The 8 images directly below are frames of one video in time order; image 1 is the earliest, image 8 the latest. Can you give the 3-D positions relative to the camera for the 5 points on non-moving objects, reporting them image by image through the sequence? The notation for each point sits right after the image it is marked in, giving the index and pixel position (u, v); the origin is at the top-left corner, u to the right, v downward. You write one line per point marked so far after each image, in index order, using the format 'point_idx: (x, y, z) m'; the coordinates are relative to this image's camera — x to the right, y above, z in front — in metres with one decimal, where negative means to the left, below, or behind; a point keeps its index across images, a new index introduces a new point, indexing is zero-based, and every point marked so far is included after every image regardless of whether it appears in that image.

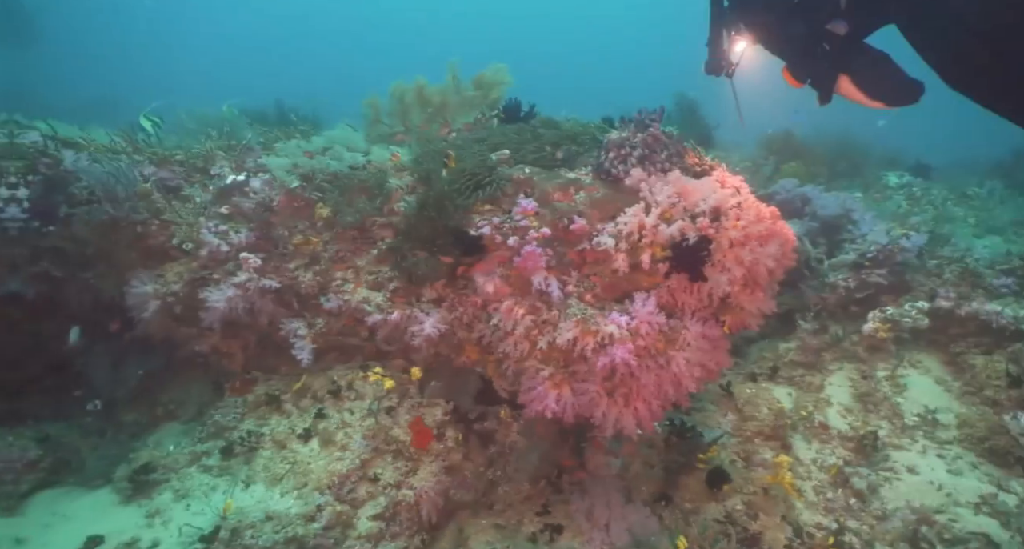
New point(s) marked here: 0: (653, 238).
0: (+1.3, +0.3, +4.7) m
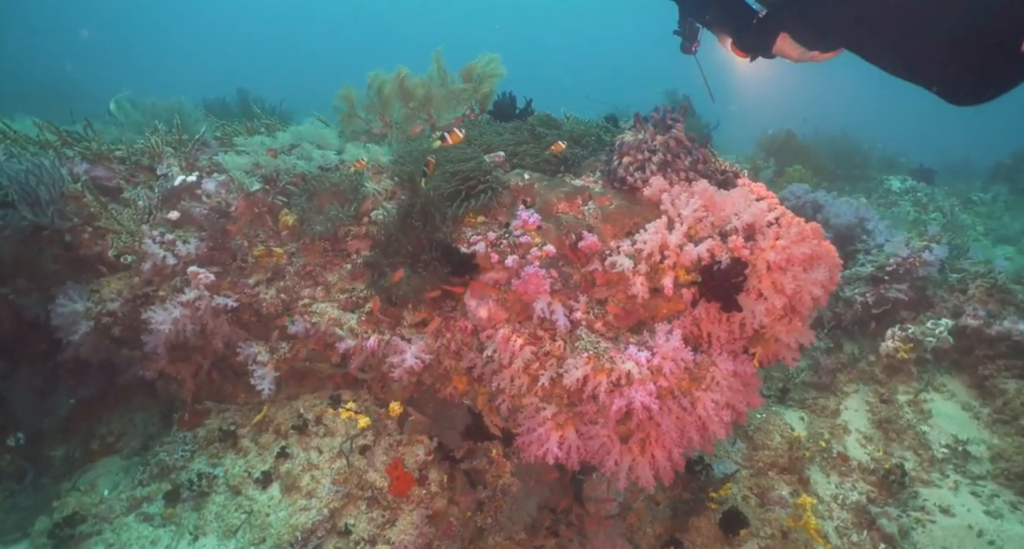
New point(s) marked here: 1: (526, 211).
0: (+1.3, +0.1, +4.0) m
1: (+0.1, +0.5, +4.4) m
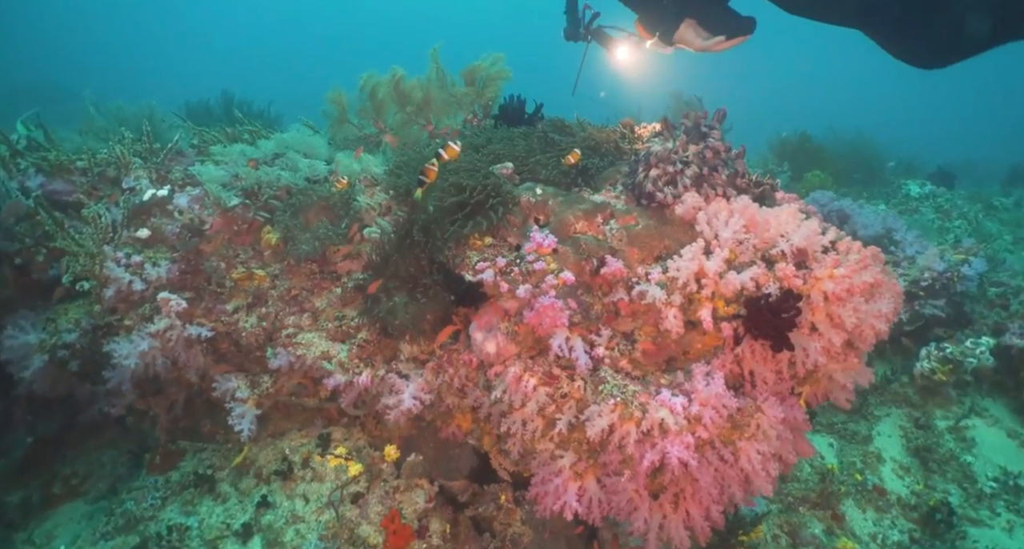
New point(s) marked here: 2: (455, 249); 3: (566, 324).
0: (+1.4, -0.1, +3.4) m
1: (+0.2, +0.3, +3.9) m
2: (-0.4, +0.2, +4.0) m
3: (+0.4, -0.4, +3.6) m
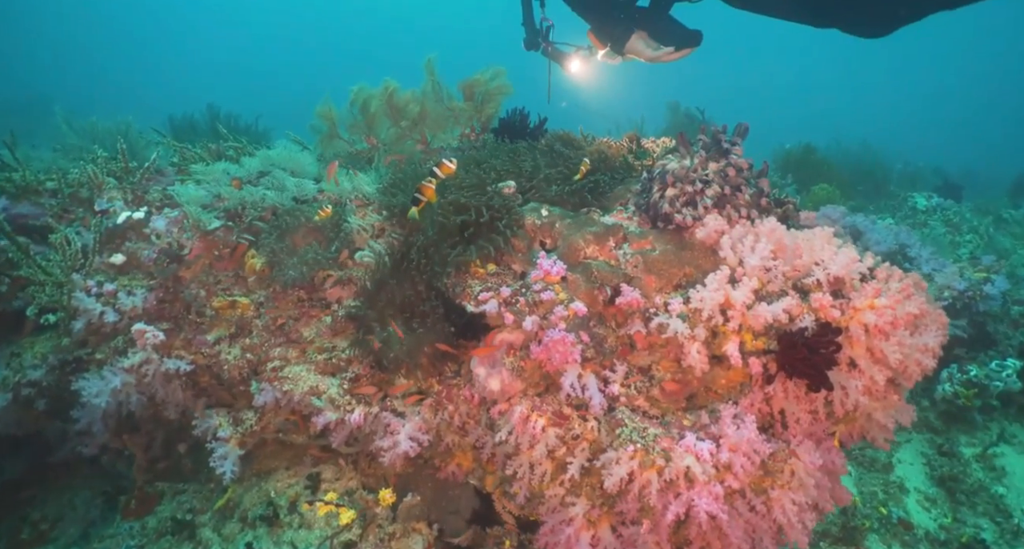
0: (+1.4, -0.3, +3.1) m
1: (+0.2, +0.1, +3.5) m
2: (-0.4, 0.0, +3.7) m
3: (+0.4, -0.5, +3.3) m
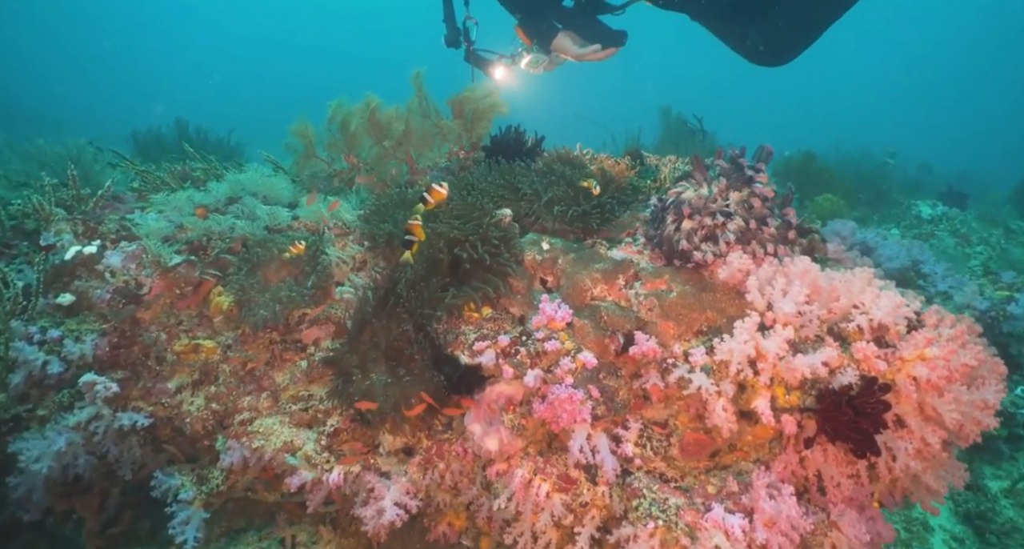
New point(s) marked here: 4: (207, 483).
0: (+1.4, -0.5, +2.7) m
1: (+0.2, -0.2, +3.1) m
2: (-0.4, -0.3, +3.3) m
3: (+0.4, -0.8, +2.9) m
4: (-2.2, -1.5, +3.7) m
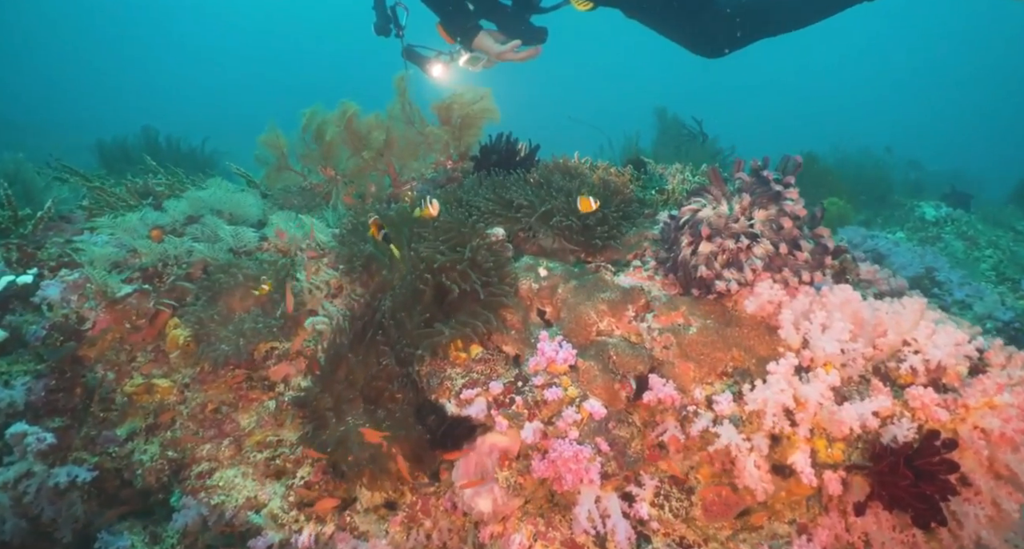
0: (+1.4, -0.7, +2.3) m
1: (+0.2, -0.3, +2.7) m
2: (-0.5, -0.5, +2.8) m
3: (+0.4, -1.0, +2.4) m
4: (-2.3, -1.8, +3.3) m
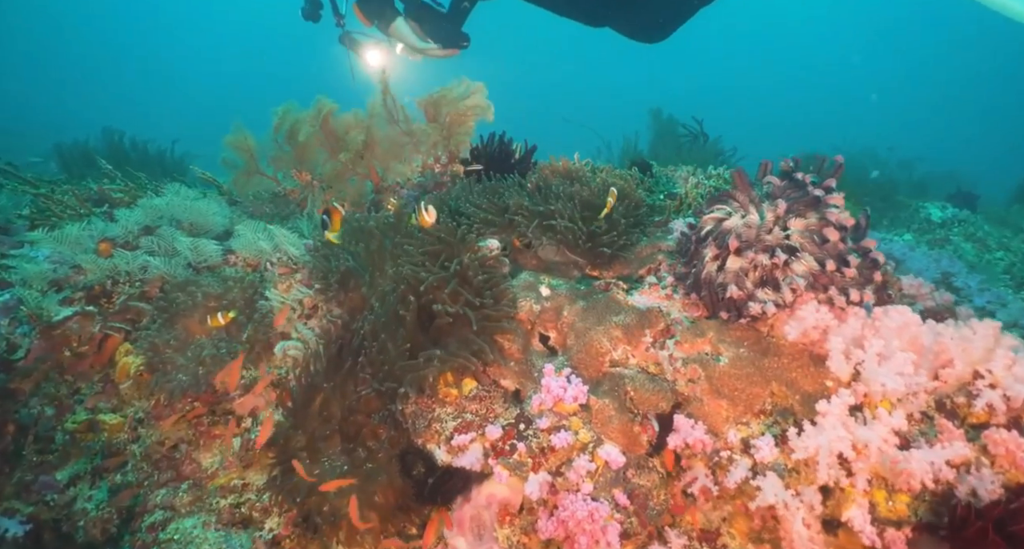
0: (+1.4, -0.8, +1.9) m
1: (+0.2, -0.4, +2.3) m
2: (-0.5, -0.6, +2.4) m
3: (+0.4, -1.1, +2.0) m
4: (-2.2, -1.9, +2.8) m
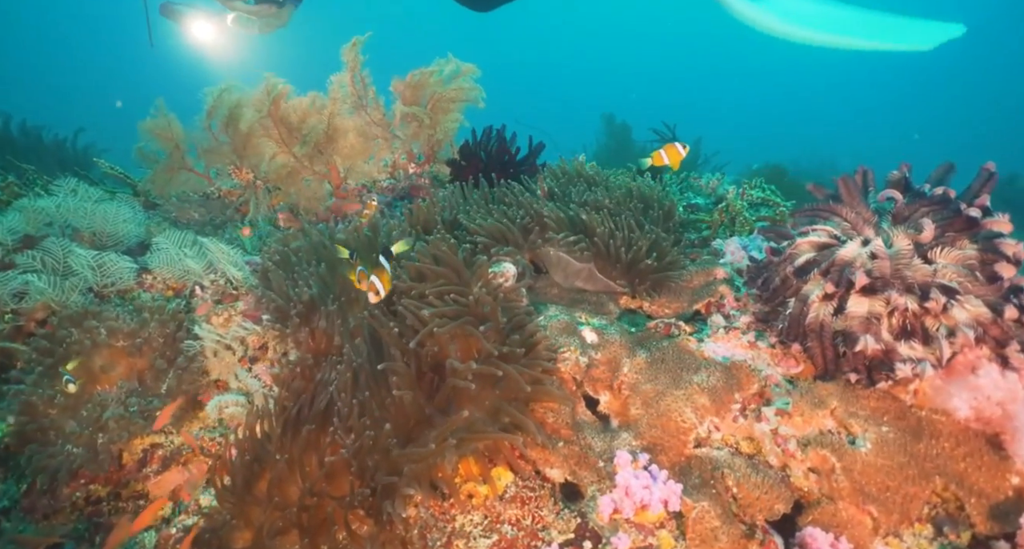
0: (+1.6, -0.9, +1.4) m
1: (+0.4, -0.6, +1.7) m
2: (-0.3, -0.7, +1.7) m
3: (+0.6, -1.2, +1.4) m
4: (-2.1, -2.0, +1.9) m
